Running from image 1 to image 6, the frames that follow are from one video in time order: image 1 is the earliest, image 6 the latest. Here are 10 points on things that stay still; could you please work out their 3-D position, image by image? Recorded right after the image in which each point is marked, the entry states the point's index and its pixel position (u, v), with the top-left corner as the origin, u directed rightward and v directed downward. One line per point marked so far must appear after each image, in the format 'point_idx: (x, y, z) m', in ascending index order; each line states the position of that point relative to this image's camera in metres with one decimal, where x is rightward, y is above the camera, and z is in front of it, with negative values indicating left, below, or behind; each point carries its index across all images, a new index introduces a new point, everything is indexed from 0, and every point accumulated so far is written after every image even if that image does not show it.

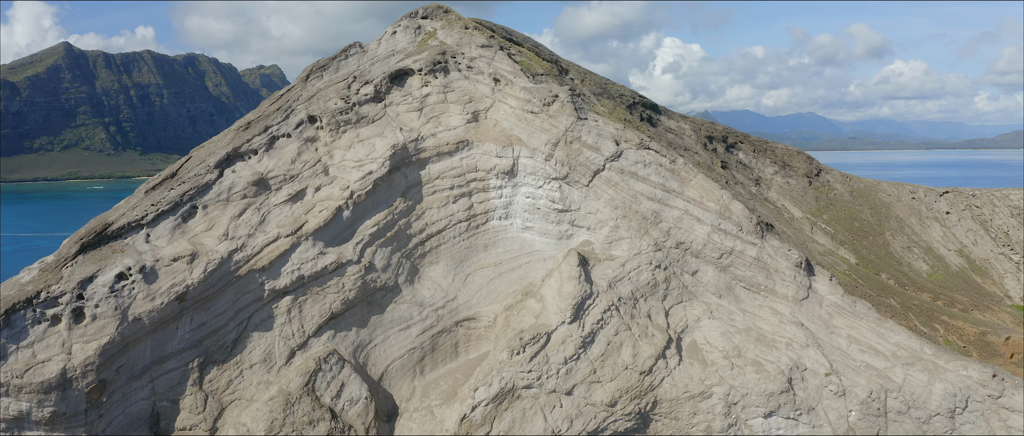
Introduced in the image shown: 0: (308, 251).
0: (-6.5, -1.1, +15.6) m
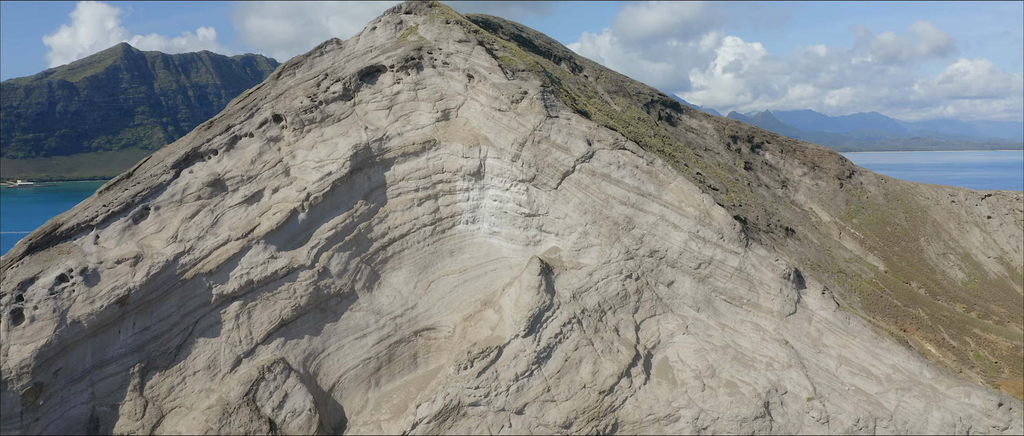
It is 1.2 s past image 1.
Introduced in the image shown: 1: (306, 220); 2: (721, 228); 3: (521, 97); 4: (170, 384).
0: (-7.7, -1.1, +15.1) m
1: (-6.4, -0.1, +15.7) m
2: (+6.1, -0.3, +15.0) m
3: (+0.3, +3.9, +16.2) m
4: (-9.4, -4.6, +13.8) m
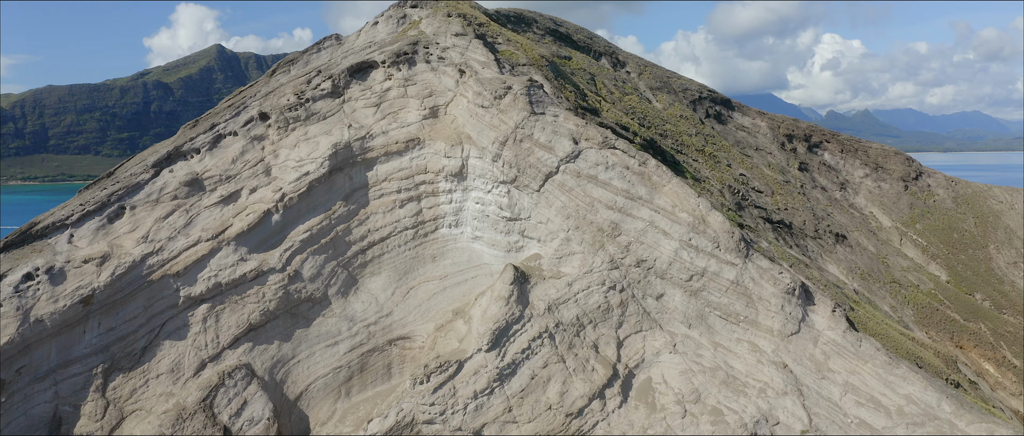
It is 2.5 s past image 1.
0: (-8.3, -1.2, +14.7) m
1: (-7.0, -0.1, +15.2) m
2: (+5.4, -0.5, +13.2) m
3: (-0.2, +3.8, +15.0) m
4: (-10.2, -4.5, +13.6) m
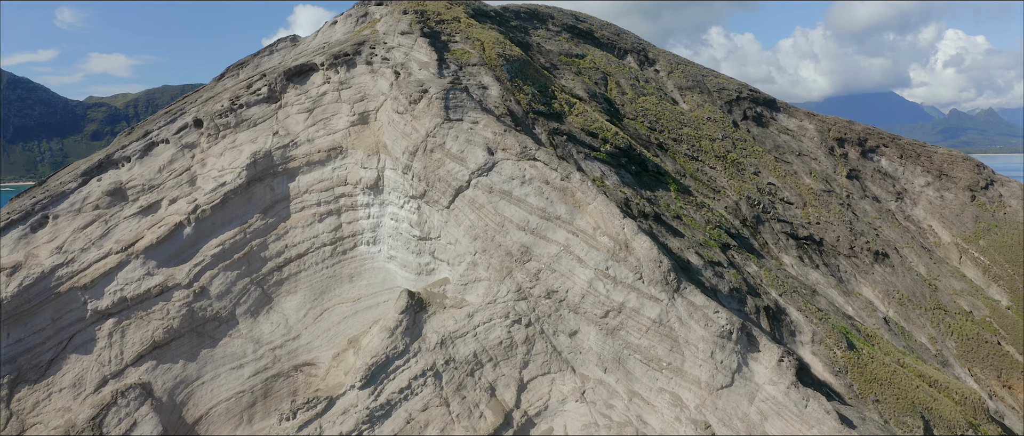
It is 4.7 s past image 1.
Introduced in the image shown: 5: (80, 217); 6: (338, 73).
0: (-10.6, -1.5, +14.2) m
1: (-9.2, -0.5, +14.6) m
2: (+2.8, -1.1, +11.2) m
3: (-2.4, +3.3, +13.6) m
4: (-12.7, -4.8, +13.3) m
5: (-12.9, 0.0, +15.0) m
6: (-5.8, +4.8, +16.7) m
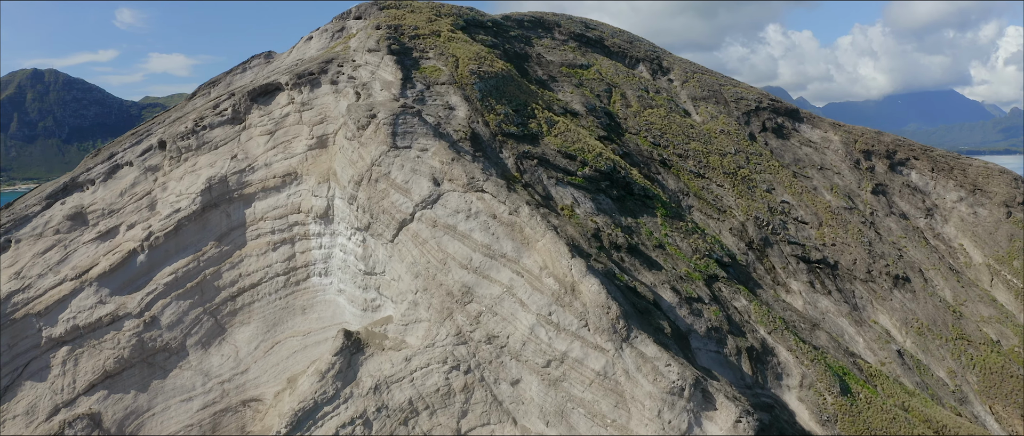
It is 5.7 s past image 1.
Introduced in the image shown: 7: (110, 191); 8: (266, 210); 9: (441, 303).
0: (-11.8, -2.2, +14.0) m
1: (-10.4, -1.3, +14.3) m
2: (+1.5, -1.9, +10.3) m
3: (-3.6, +2.5, +13.0) m
4: (-13.9, -5.6, +13.2) m
5: (-14.0, -0.7, +14.9) m
6: (-6.8, +4.0, +16.3) m
7: (-12.5, +0.8, +15.6) m
8: (-7.1, +0.3, +14.6) m
9: (-1.6, -1.9, +11.3) m
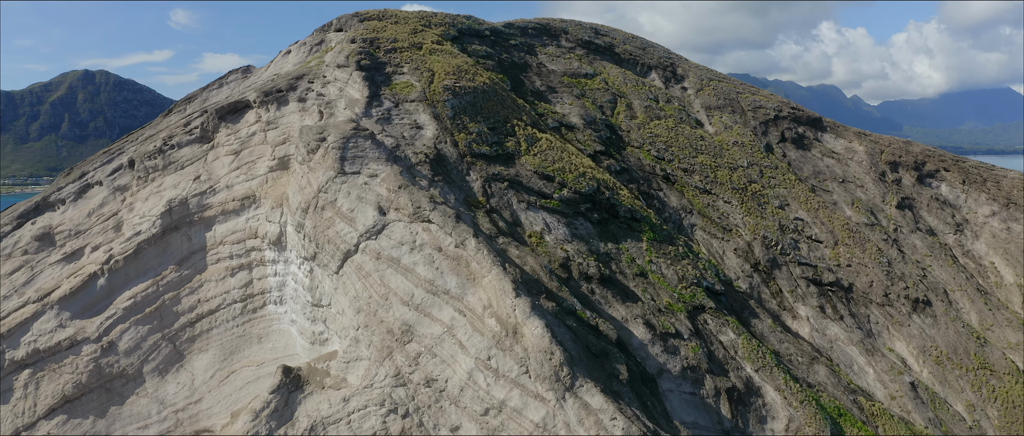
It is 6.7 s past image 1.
0: (-12.8, -2.9, +13.9) m
1: (-11.4, -1.9, +14.1) m
2: (+0.3, -2.7, +9.5) m
3: (-4.7, +1.8, +12.5) m
4: (-15.0, -6.2, +13.1) m
5: (-14.9, -1.3, +14.9) m
6: (-7.6, +3.3, +16.0) m
7: (-13.4, +0.2, +15.5) m
8: (-8.1, -0.4, +14.3) m
9: (-2.7, -2.6, +10.7) m
